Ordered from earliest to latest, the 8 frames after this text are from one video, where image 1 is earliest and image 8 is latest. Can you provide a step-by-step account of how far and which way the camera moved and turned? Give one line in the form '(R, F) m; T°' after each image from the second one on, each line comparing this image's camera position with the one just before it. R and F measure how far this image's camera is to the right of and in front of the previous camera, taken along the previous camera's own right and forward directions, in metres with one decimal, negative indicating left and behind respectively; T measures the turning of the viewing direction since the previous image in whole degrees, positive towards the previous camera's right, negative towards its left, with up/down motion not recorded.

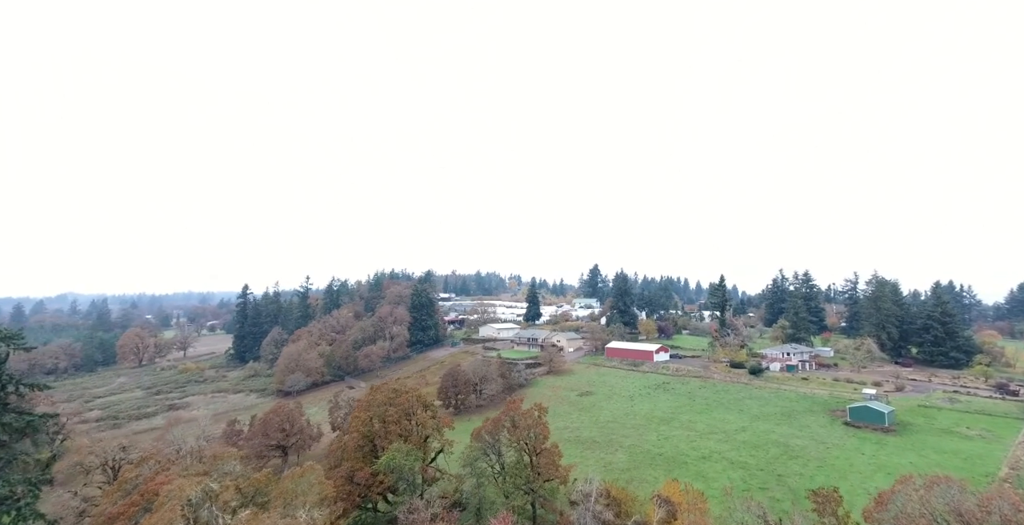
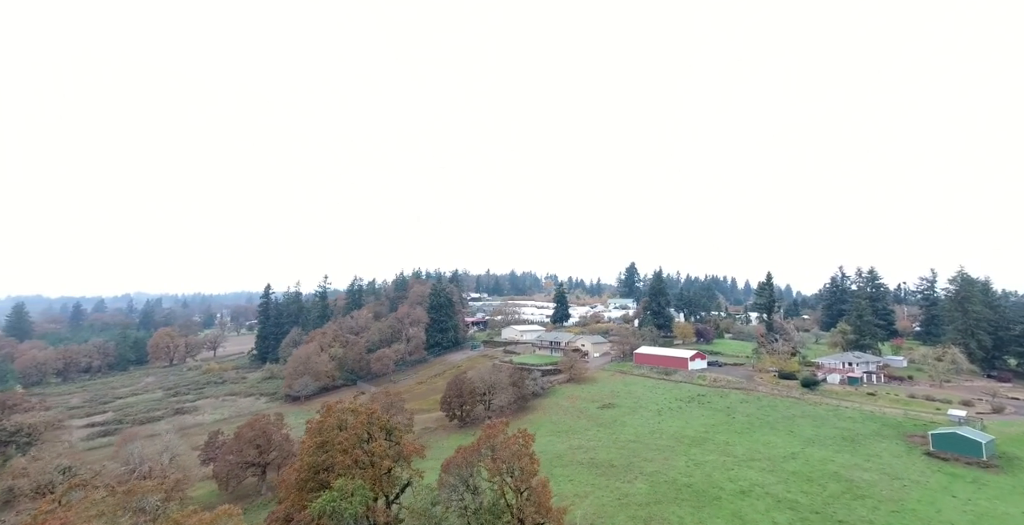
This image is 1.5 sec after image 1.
(+3.0, +7.0) m; -4°
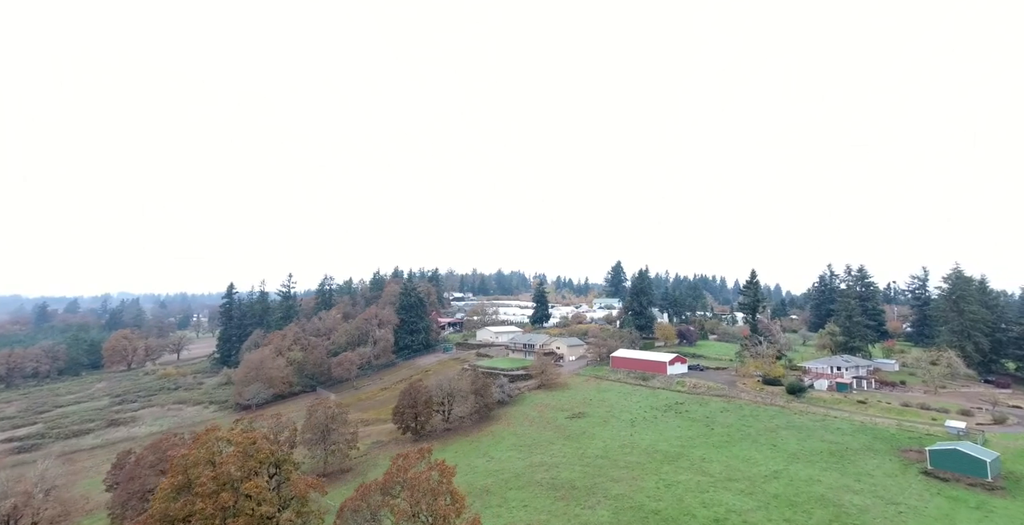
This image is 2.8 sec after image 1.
(+2.6, +4.5) m; +1°
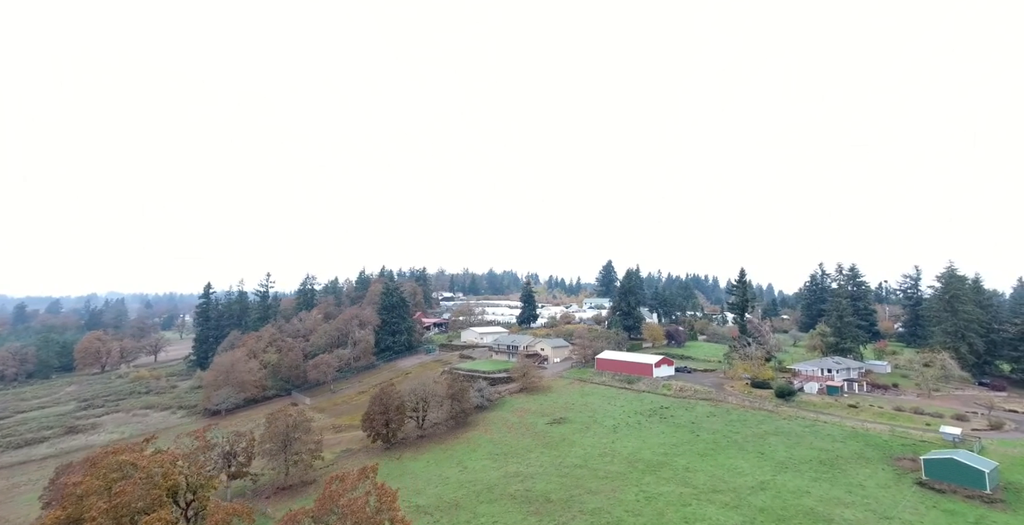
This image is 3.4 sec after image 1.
(+1.3, +2.2) m; +1°
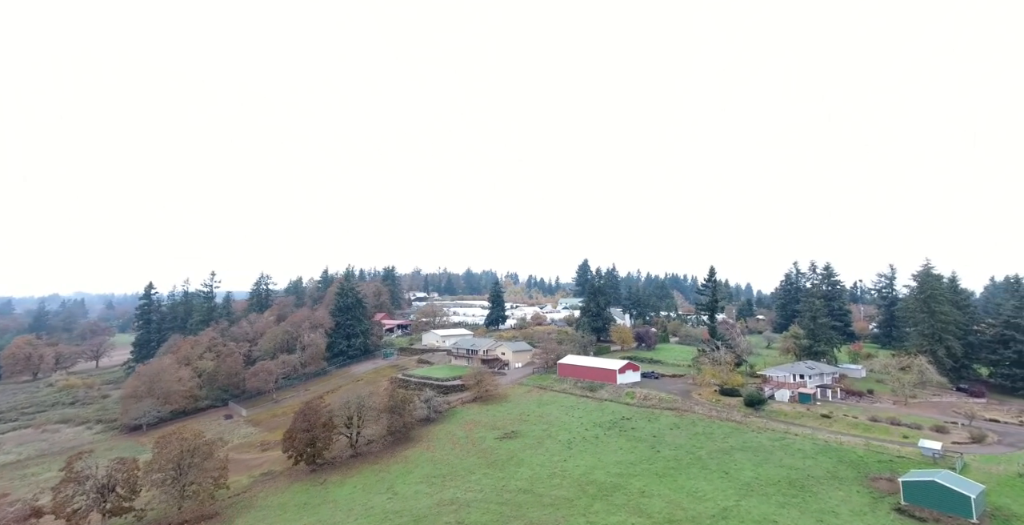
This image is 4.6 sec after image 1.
(+2.7, +4.3) m; +2°
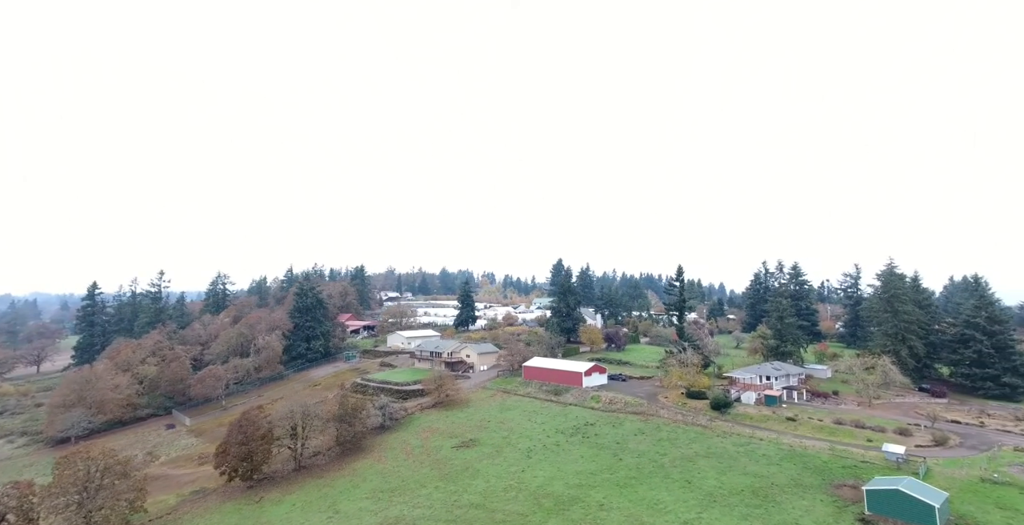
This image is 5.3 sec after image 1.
(+1.4, +1.8) m; +2°
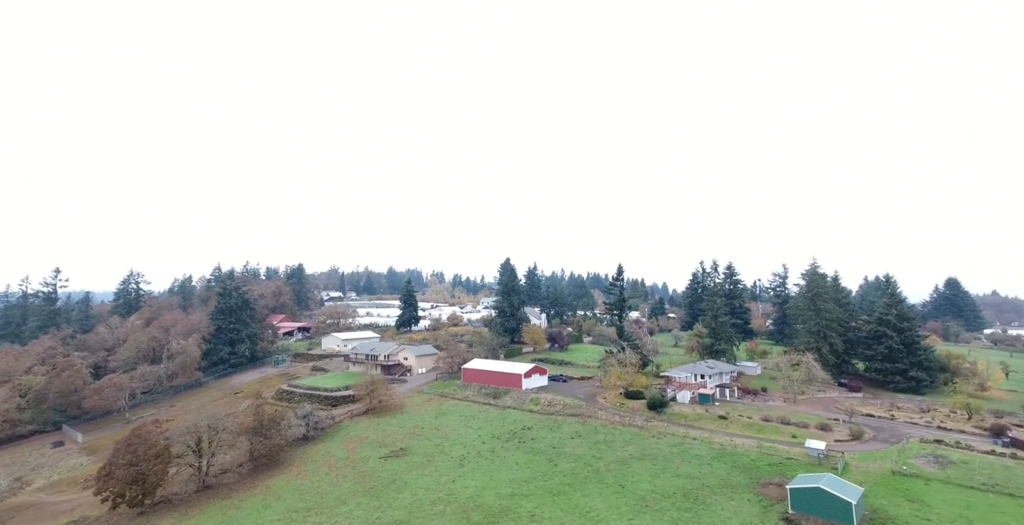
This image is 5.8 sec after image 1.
(+1.3, +1.5) m; +5°
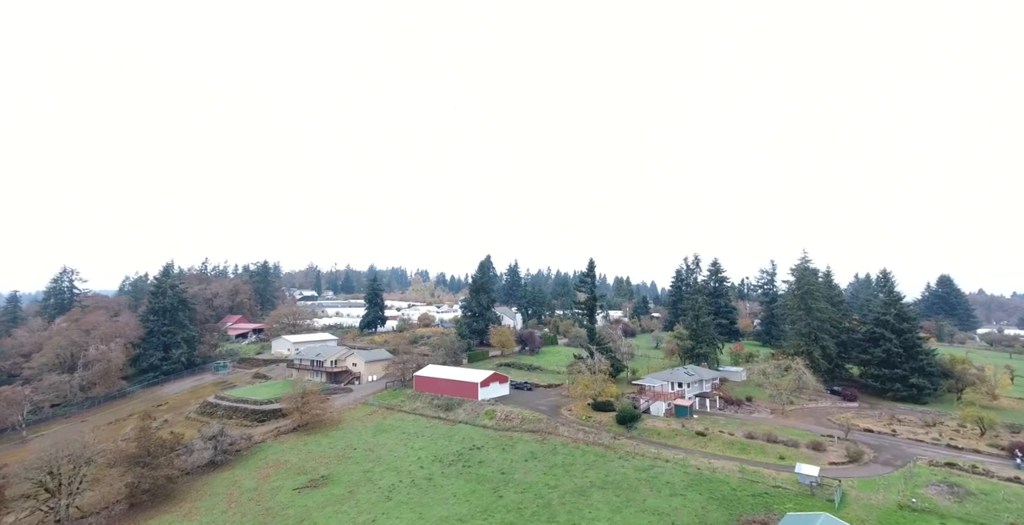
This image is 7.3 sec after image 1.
(+2.9, +6.0) m; +1°
